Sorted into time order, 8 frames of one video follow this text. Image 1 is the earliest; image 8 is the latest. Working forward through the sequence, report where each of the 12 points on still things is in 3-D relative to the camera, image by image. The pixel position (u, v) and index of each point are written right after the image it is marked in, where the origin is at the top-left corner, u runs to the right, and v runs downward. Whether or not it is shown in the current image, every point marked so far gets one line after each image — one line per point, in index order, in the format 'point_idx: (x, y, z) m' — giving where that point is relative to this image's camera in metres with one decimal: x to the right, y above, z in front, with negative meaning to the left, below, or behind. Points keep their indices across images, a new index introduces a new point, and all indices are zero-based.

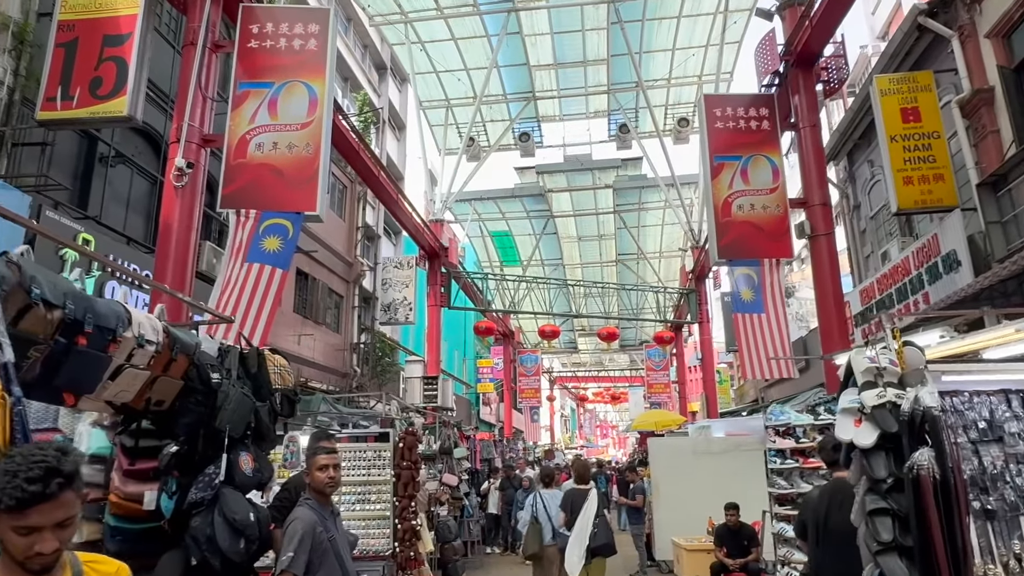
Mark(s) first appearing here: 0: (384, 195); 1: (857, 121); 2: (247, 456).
0: (-2.9, +2.1, +16.1) m
1: (+5.9, +2.9, +11.7) m
2: (-1.0, -0.7, +2.7) m
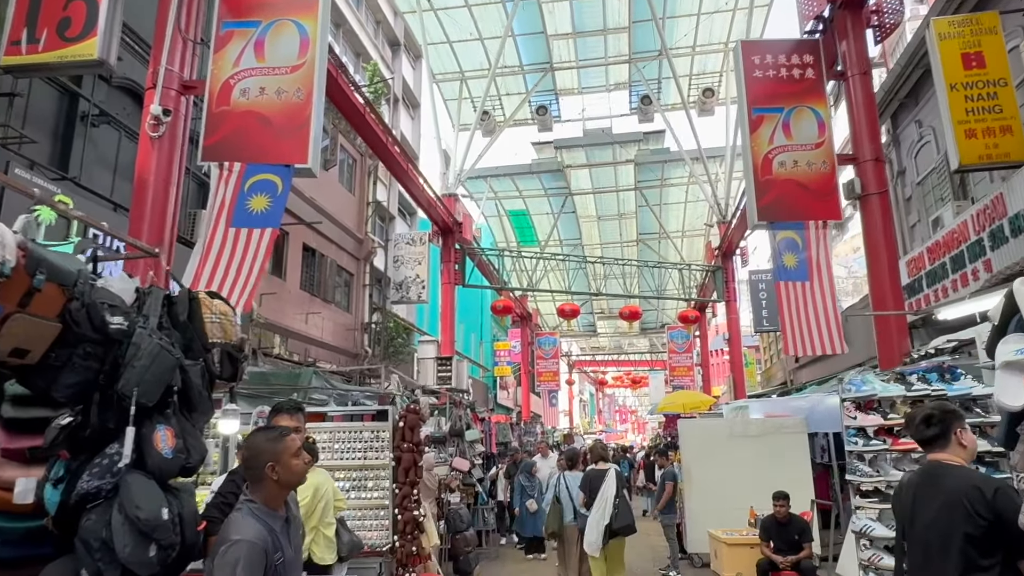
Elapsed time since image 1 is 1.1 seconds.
0: (-2.5, +2.6, +15.3) m
1: (+6.2, +3.3, +10.7) m
2: (-1.0, -0.4, +2.0) m
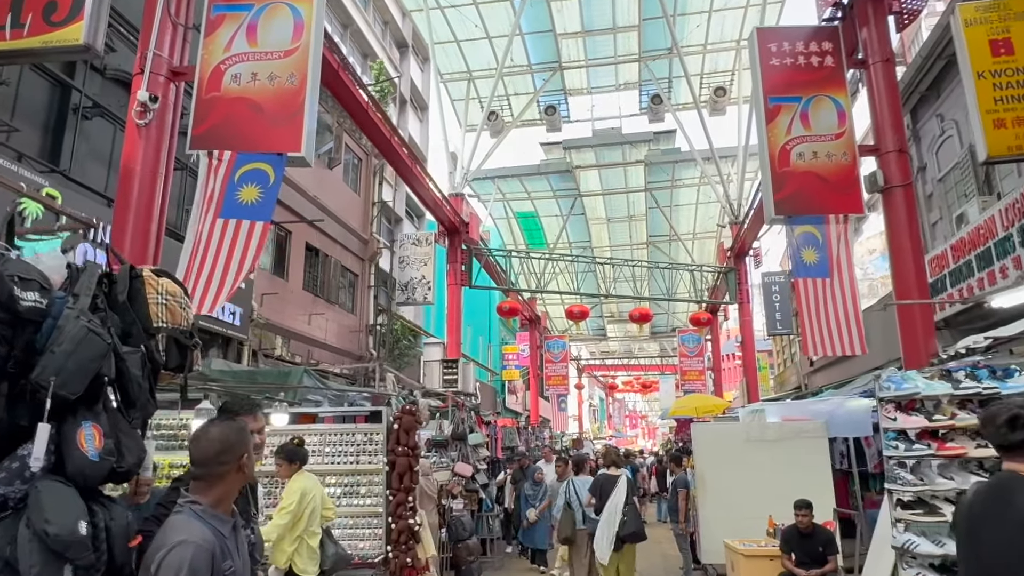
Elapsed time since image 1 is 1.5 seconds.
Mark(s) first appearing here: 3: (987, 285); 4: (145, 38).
0: (-2.3, +2.5, +15.1) m
1: (+6.3, +3.3, +10.3) m
2: (-1.0, -0.3, +1.7) m
3: (+5.8, 0.0, +8.3) m
4: (-3.1, +2.1, +5.8) m
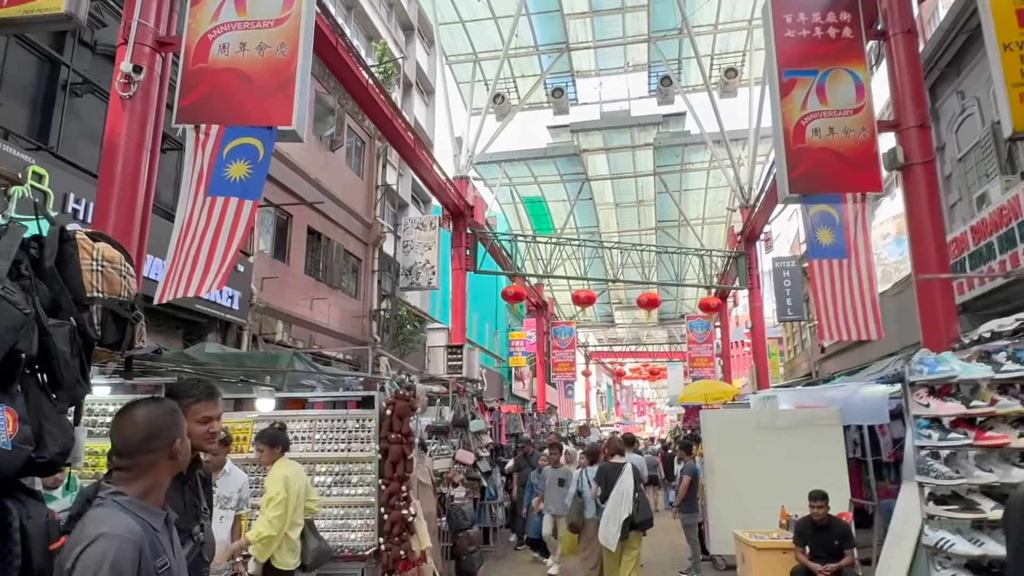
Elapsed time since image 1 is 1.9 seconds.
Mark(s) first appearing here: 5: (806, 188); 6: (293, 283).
0: (-2.2, +2.9, +14.8) m
1: (+6.3, +3.6, +9.9) m
2: (-1.1, -0.3, +1.4) m
3: (+5.8, +0.2, +8.0) m
4: (-3.1, +2.3, +5.5) m
5: (+2.9, +1.0, +6.7) m
6: (-3.9, +0.1, +12.2) m
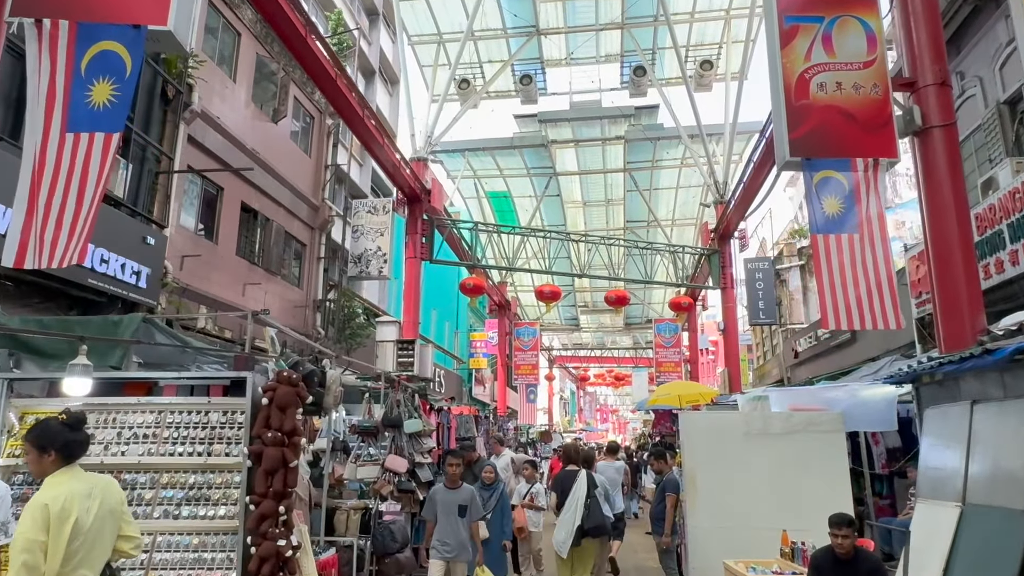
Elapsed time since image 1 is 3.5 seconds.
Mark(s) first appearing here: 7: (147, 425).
0: (-3.0, +3.1, +13.5) m
1: (+5.8, +3.6, +9.1) m
2: (-1.2, 0.0, +0.2) m
3: (+5.3, +0.3, +7.1) m
4: (-3.4, +2.6, +4.2) m
5: (+2.5, +1.2, +5.7) m
6: (-4.6, +0.4, +10.8) m
7: (-1.7, -0.6, +3.1) m
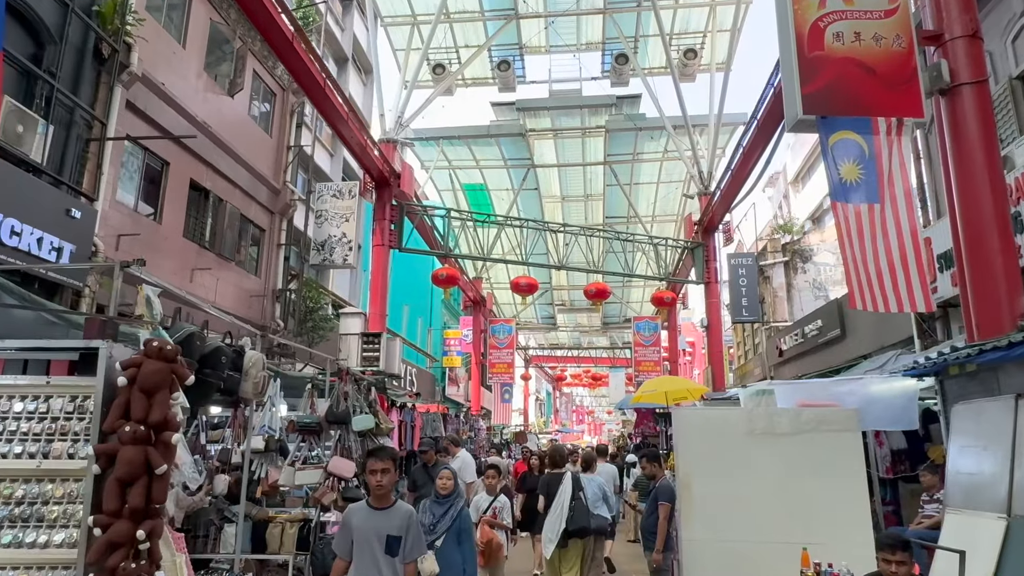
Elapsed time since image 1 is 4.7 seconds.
0: (-3.4, +3.3, +12.6) m
1: (+5.5, +3.8, +8.5) m
2: (-1.3, +0.2, -0.6) m
3: (+5.1, +0.4, +6.4) m
4: (-3.6, +2.8, +3.3) m
5: (+2.3, +1.3, +5.0) m
6: (-5.0, +0.6, +9.8) m
7: (-1.8, -0.4, +2.2) m
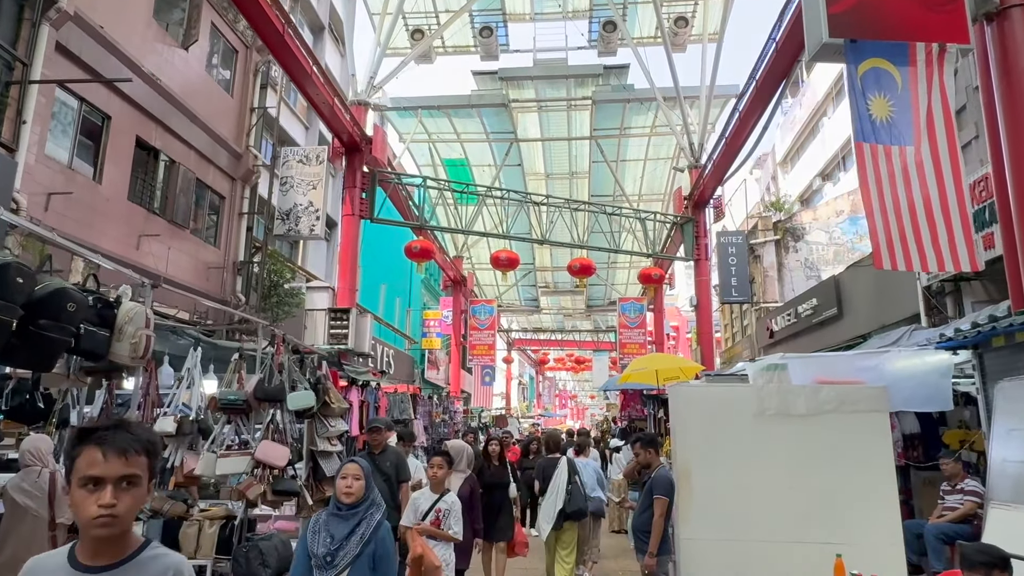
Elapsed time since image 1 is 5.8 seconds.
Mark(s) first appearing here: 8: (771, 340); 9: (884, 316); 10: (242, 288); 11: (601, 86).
0: (-3.8, +3.8, +11.7) m
1: (+5.3, +4.1, +7.7) m
2: (-1.3, +0.4, -1.5) m
3: (+4.8, +0.7, +5.7) m
4: (-3.7, +3.1, +2.4) m
5: (+2.1, +1.6, +4.2) m
6: (-5.3, +1.0, +8.9) m
7: (-1.9, -0.2, +1.4) m
8: (+6.1, -1.2, +15.9) m
9: (+5.5, -0.4, +10.1) m
10: (-4.8, 0.0, +12.2) m
11: (+2.4, +5.3, +17.8) m
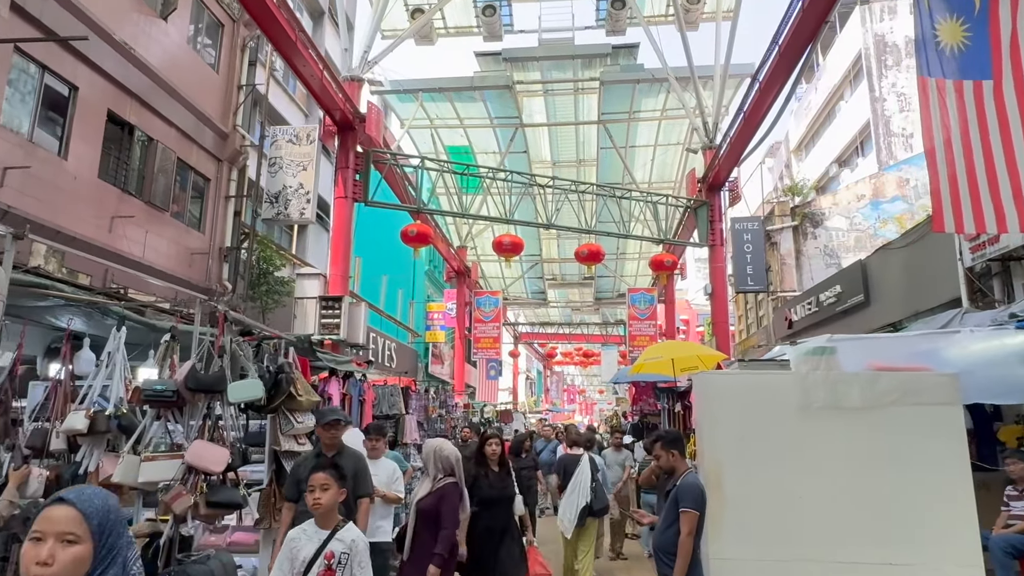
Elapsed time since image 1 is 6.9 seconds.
0: (-3.7, +4.0, +10.9) m
1: (+5.3, +4.3, +6.9) m
2: (-1.4, +0.5, -2.2) m
3: (+4.8, +0.9, +4.9) m
4: (-3.8, +3.2, +1.6) m
5: (+2.1, +1.8, +3.4) m
6: (-5.3, +1.2, +8.2) m
7: (-2.0, 0.0, +0.7) m
8: (+6.2, -1.0, +15.1) m
9: (+5.6, -0.2, +9.3) m
10: (-4.8, +0.2, +11.5) m
11: (+2.5, +5.6, +17.0) m
